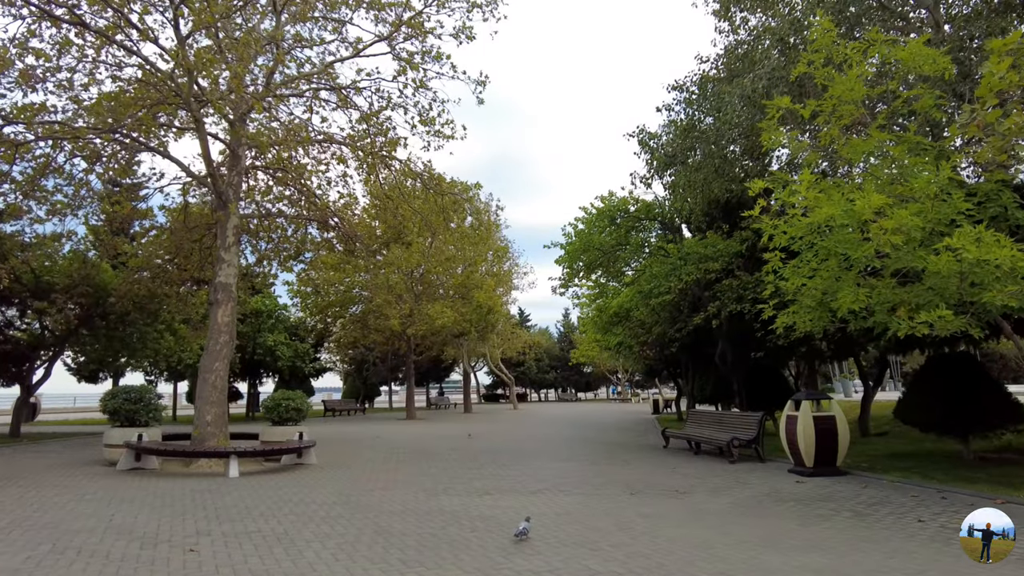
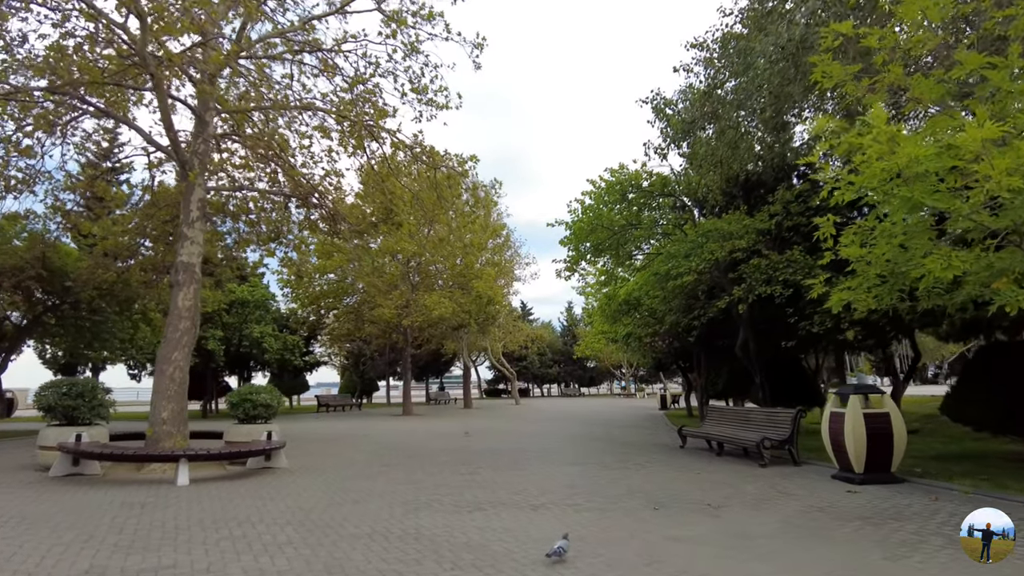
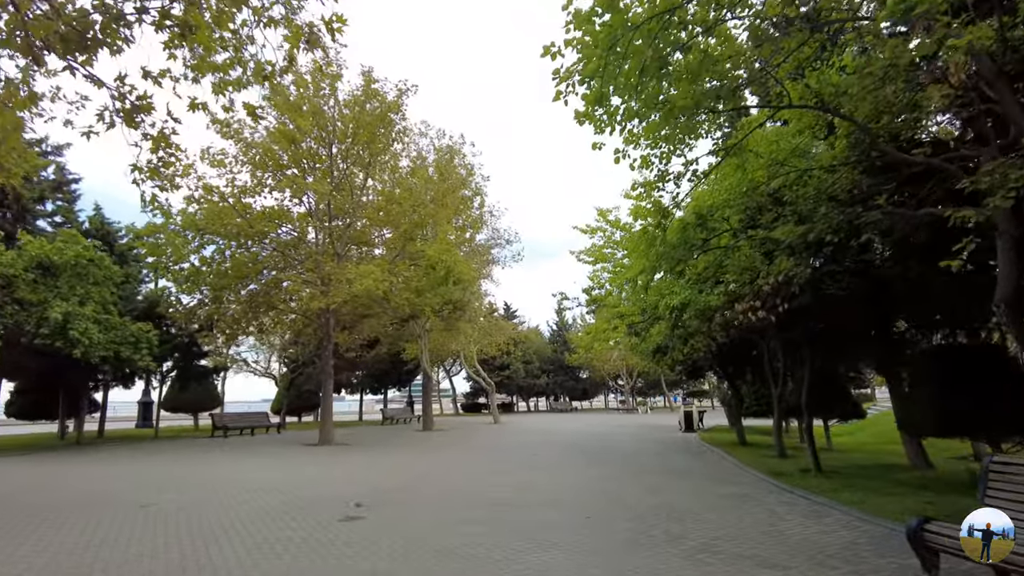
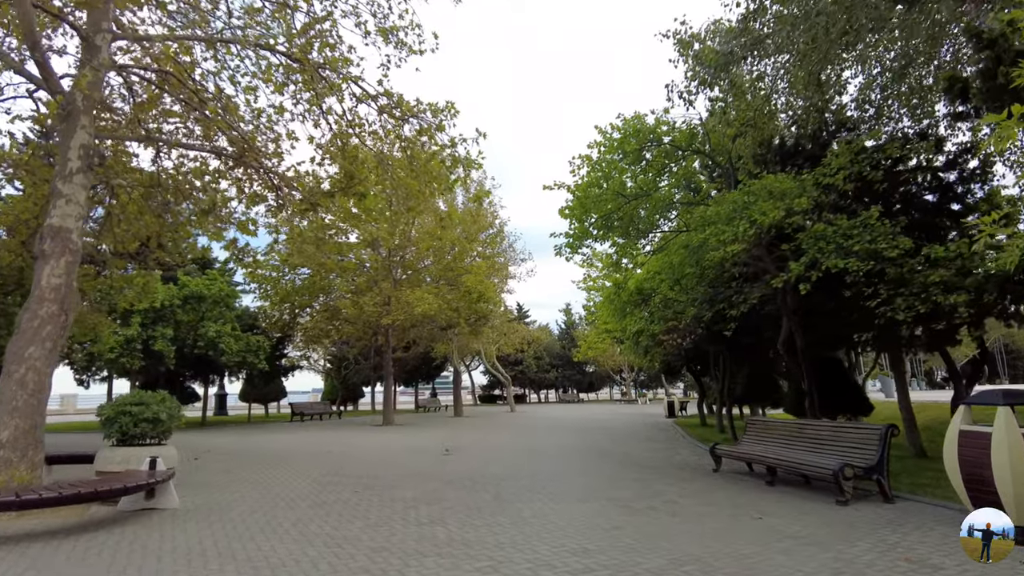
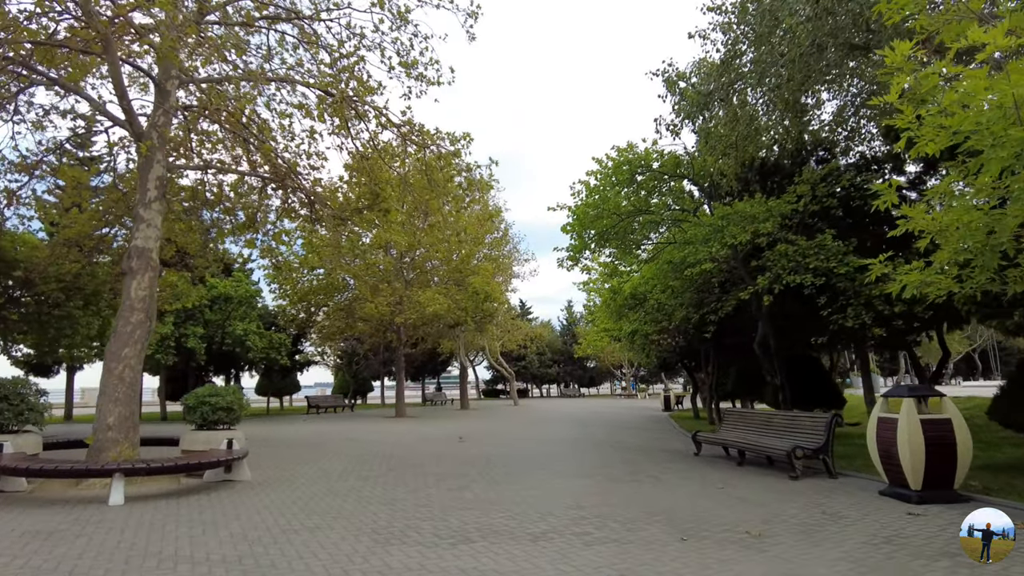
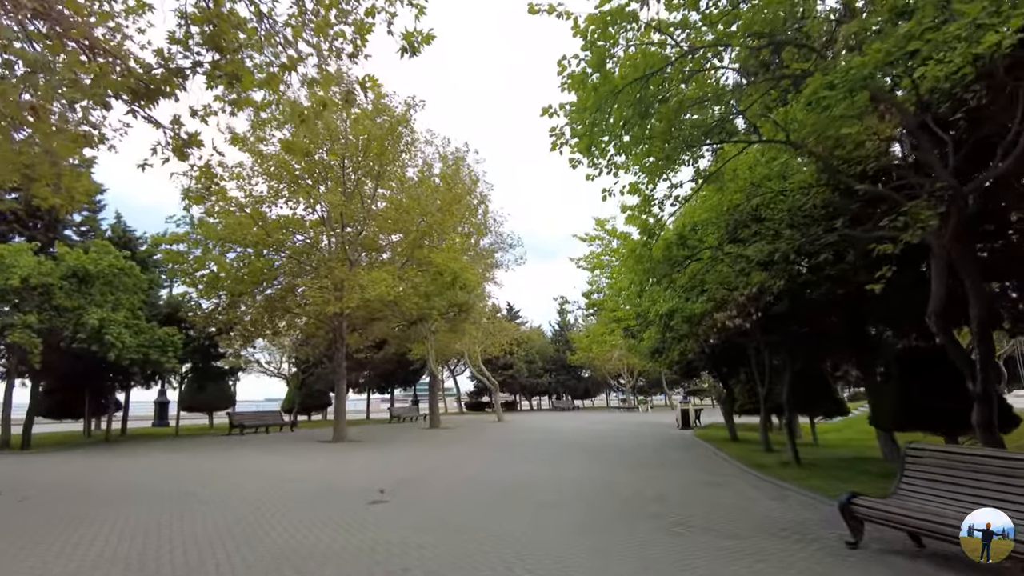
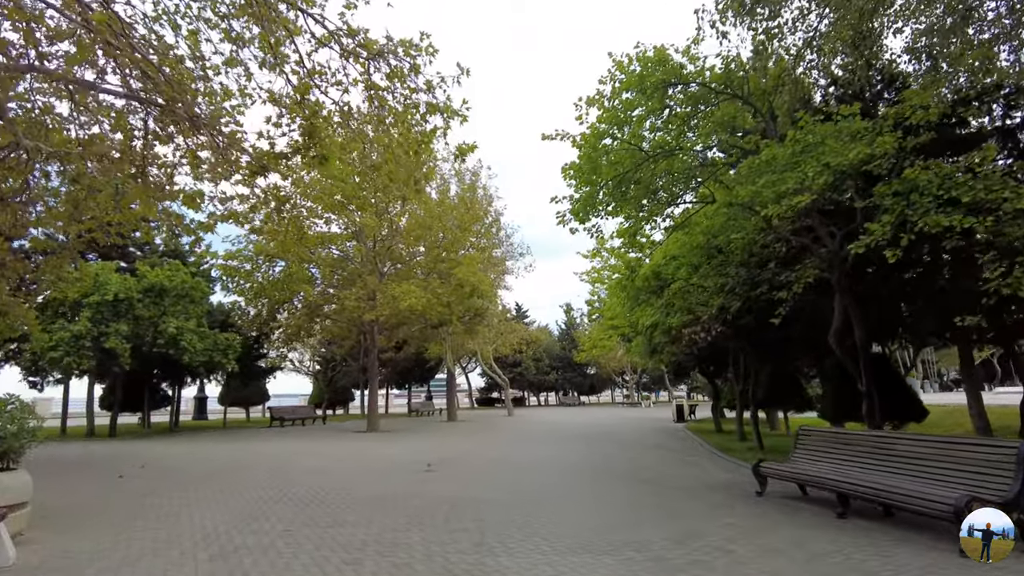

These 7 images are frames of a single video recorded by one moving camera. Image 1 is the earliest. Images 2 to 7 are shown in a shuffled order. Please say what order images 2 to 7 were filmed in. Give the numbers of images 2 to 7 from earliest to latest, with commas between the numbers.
2, 5, 4, 7, 6, 3
